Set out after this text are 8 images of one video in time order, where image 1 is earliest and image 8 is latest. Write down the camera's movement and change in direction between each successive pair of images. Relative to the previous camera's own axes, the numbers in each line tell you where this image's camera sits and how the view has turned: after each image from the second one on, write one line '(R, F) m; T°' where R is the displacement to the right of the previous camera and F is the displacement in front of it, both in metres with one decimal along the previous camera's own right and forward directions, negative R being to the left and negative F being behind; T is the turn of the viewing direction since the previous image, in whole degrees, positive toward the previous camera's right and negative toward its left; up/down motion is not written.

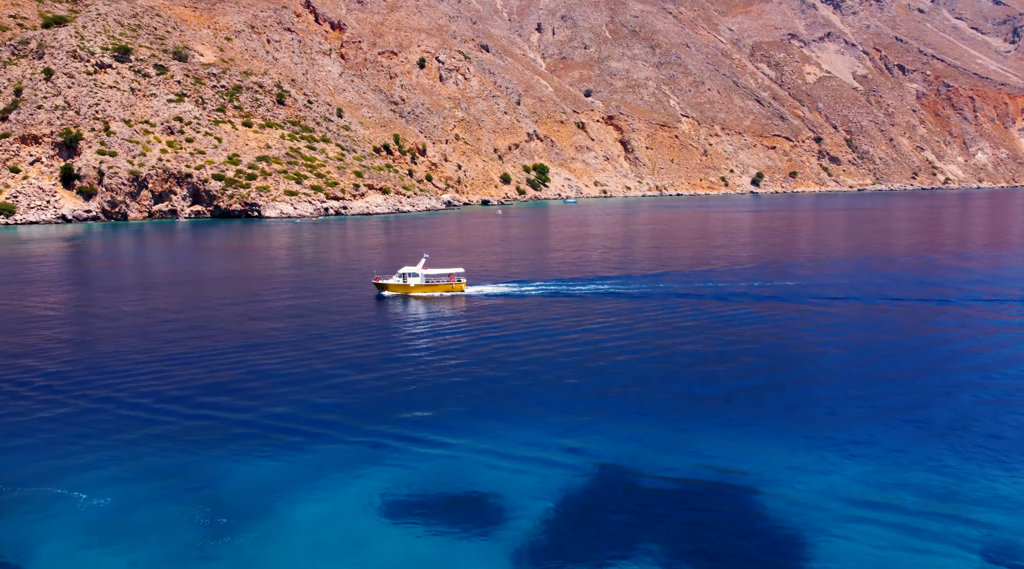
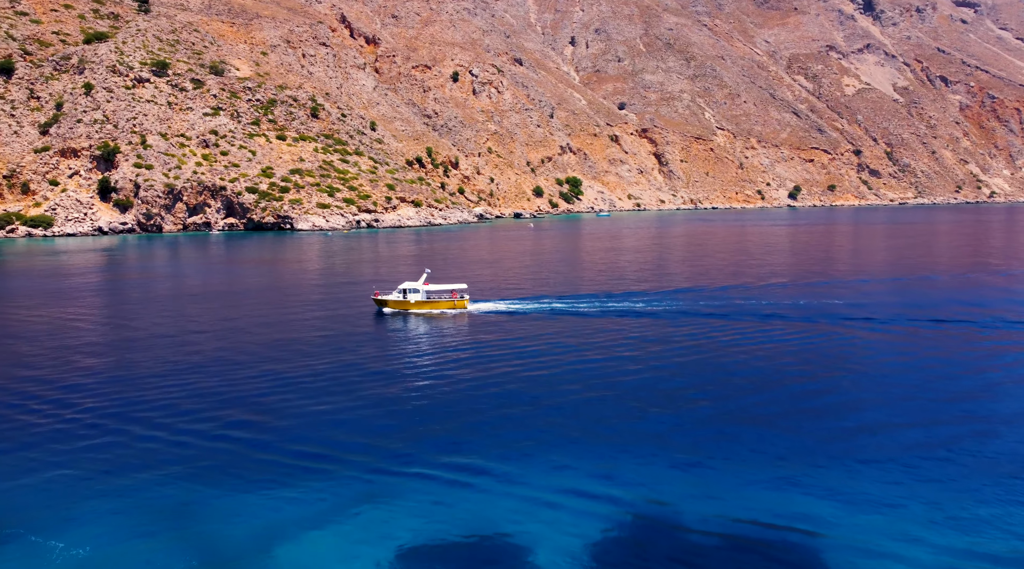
(+0.3, +0.5) m; -2°
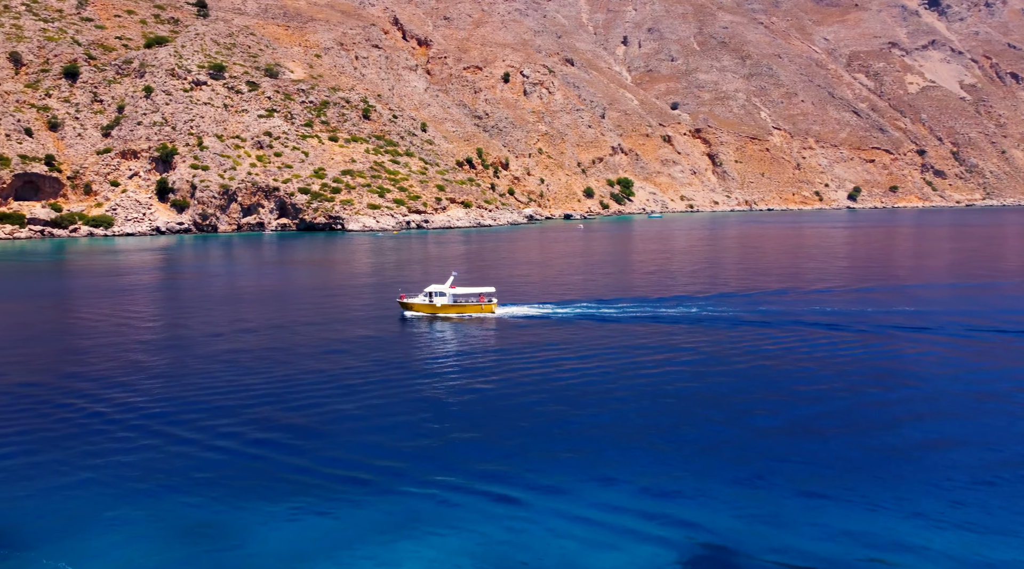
(+0.6, +0.3) m; -4°
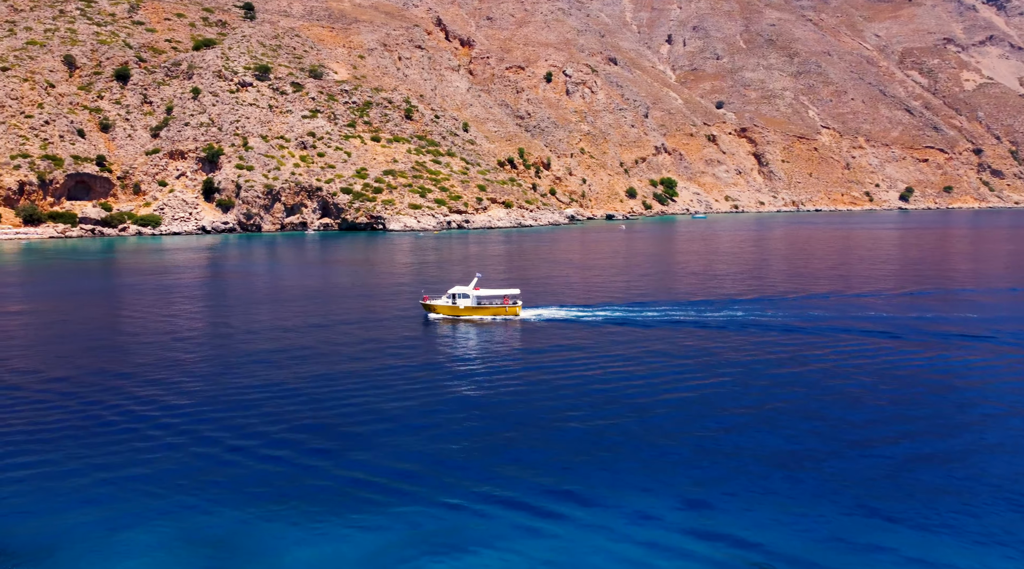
(+0.5, +0.2) m; -3°
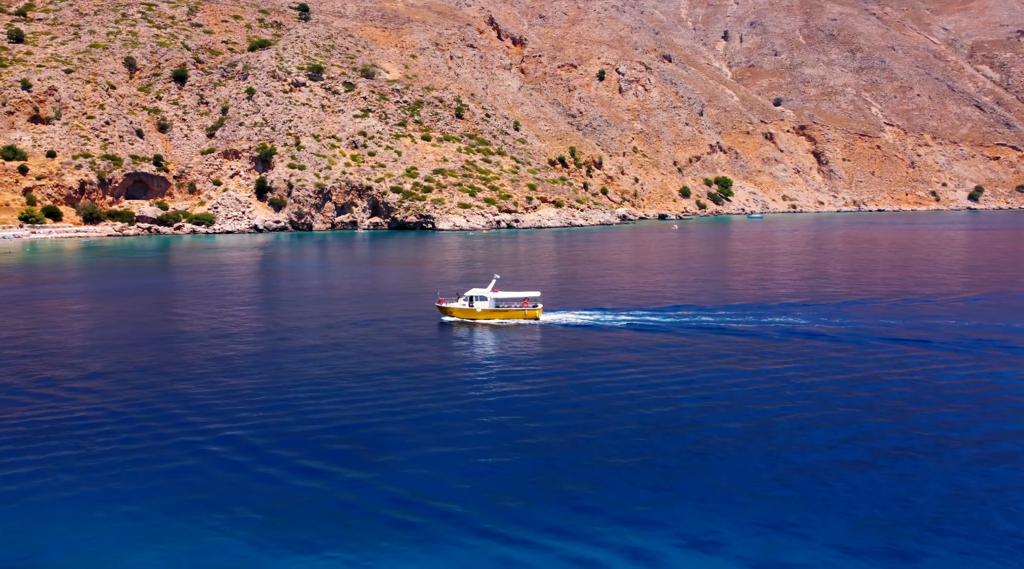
(+0.7, +0.7) m; -4°
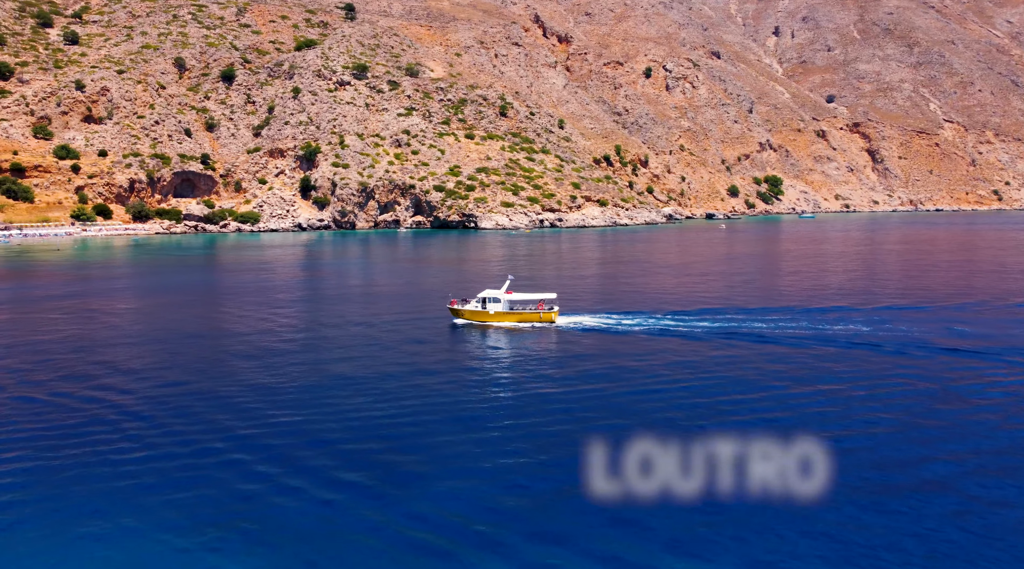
(+0.6, +0.7) m; -3°
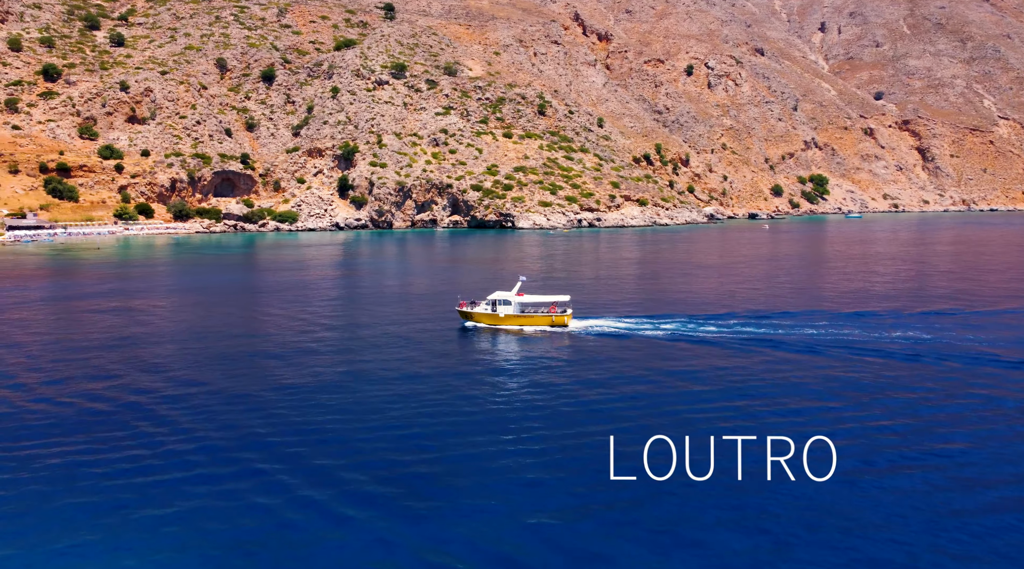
(+0.5, +0.7) m; -3°
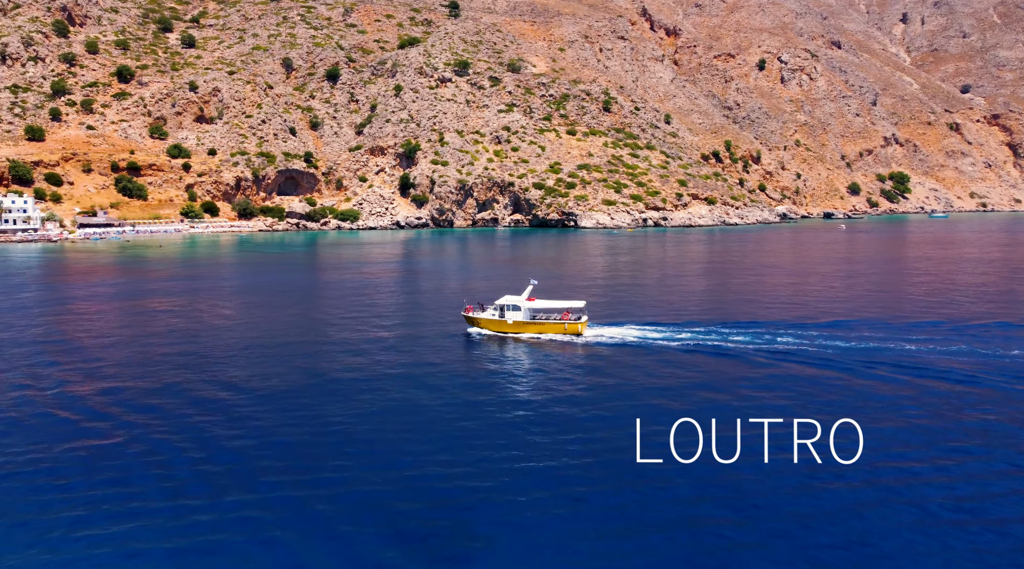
(+0.6, +1.5) m; -5°
